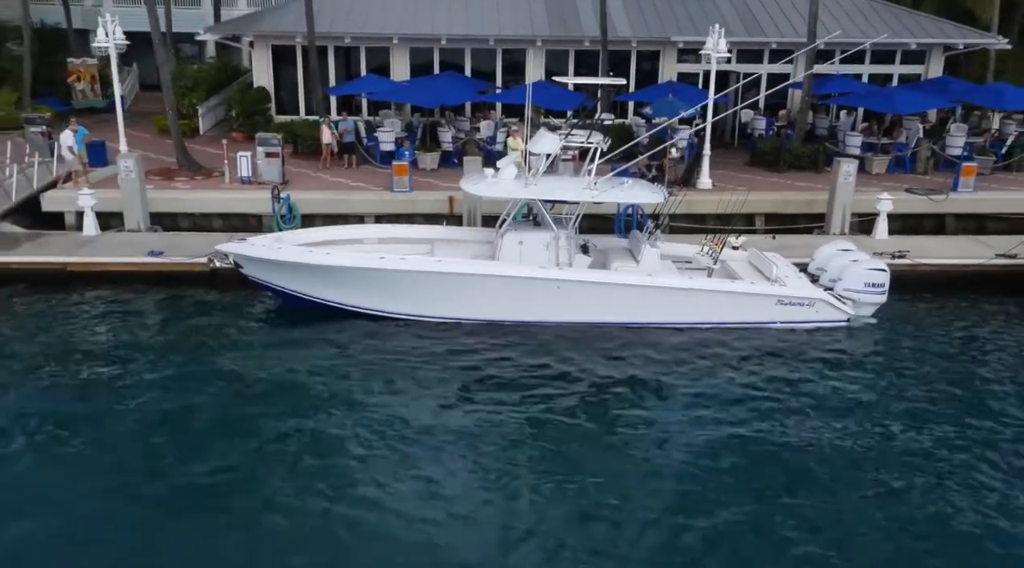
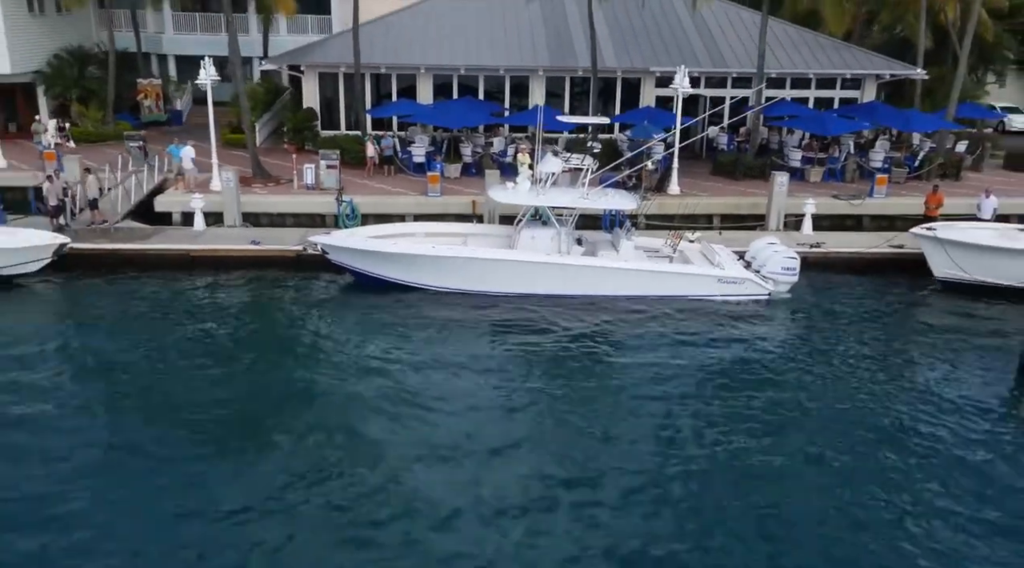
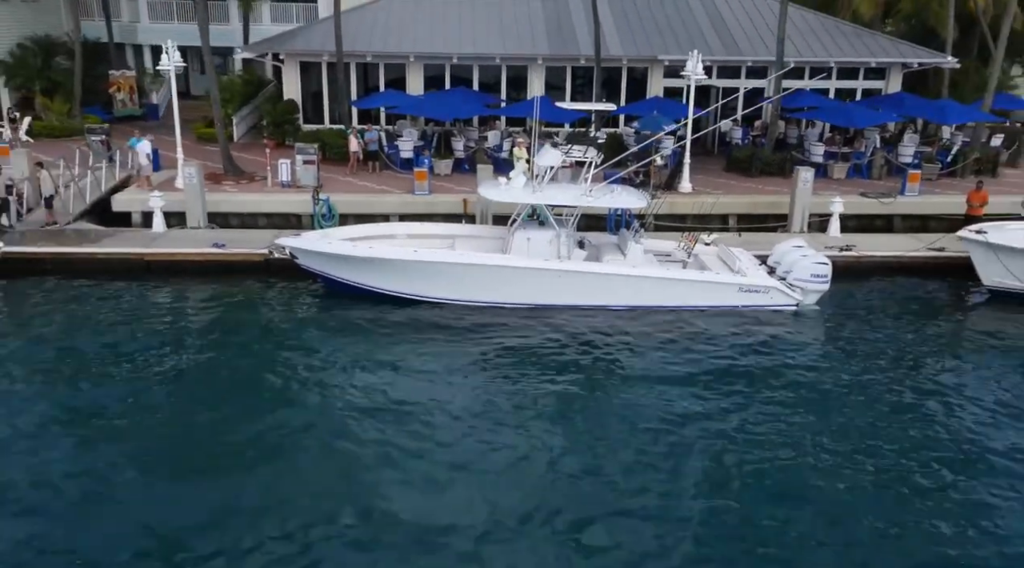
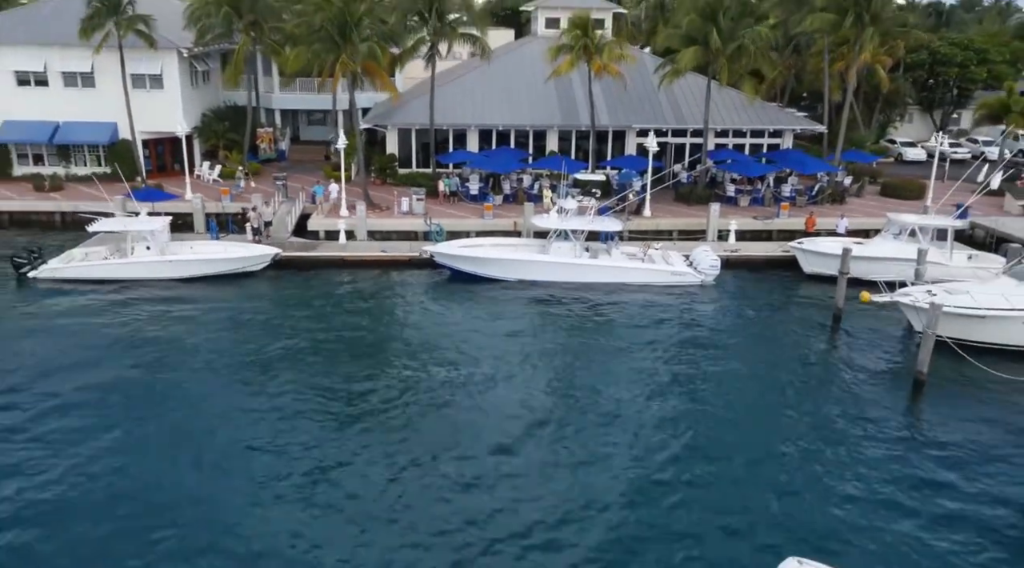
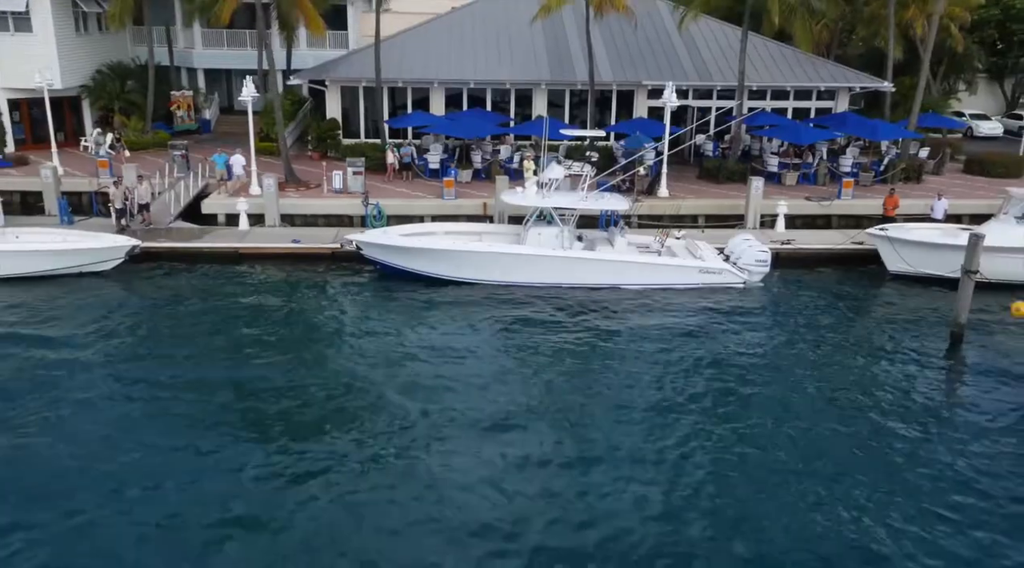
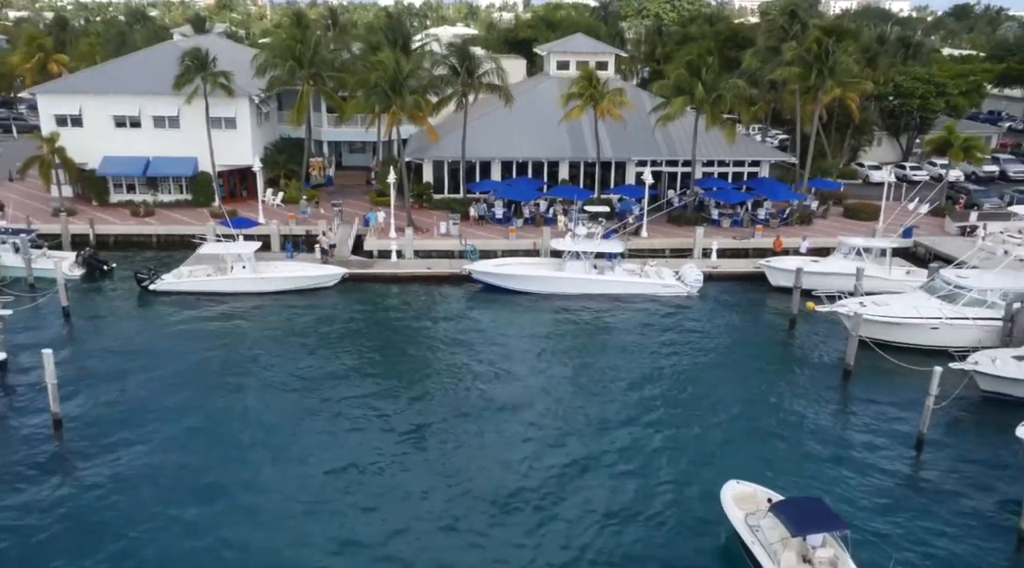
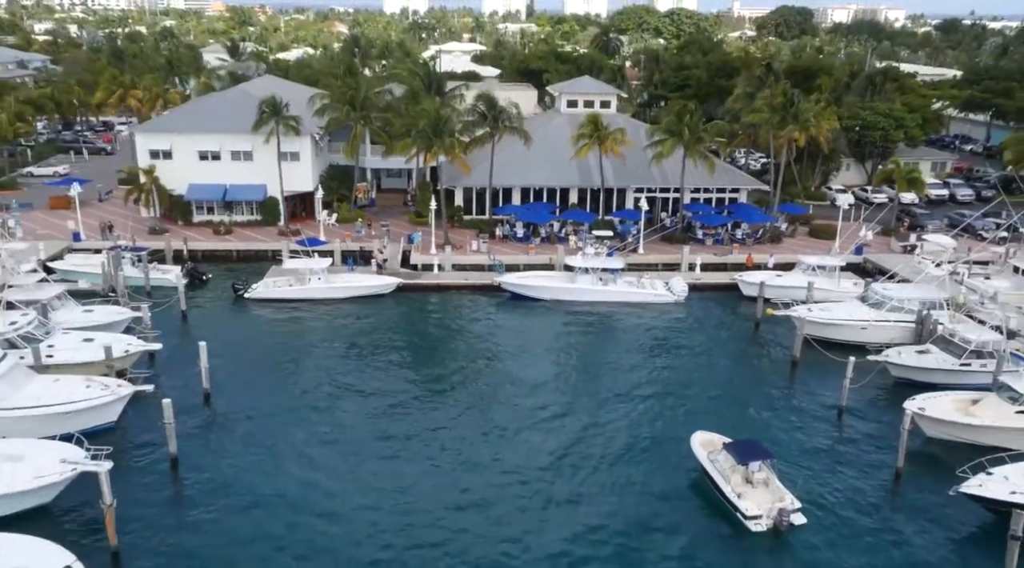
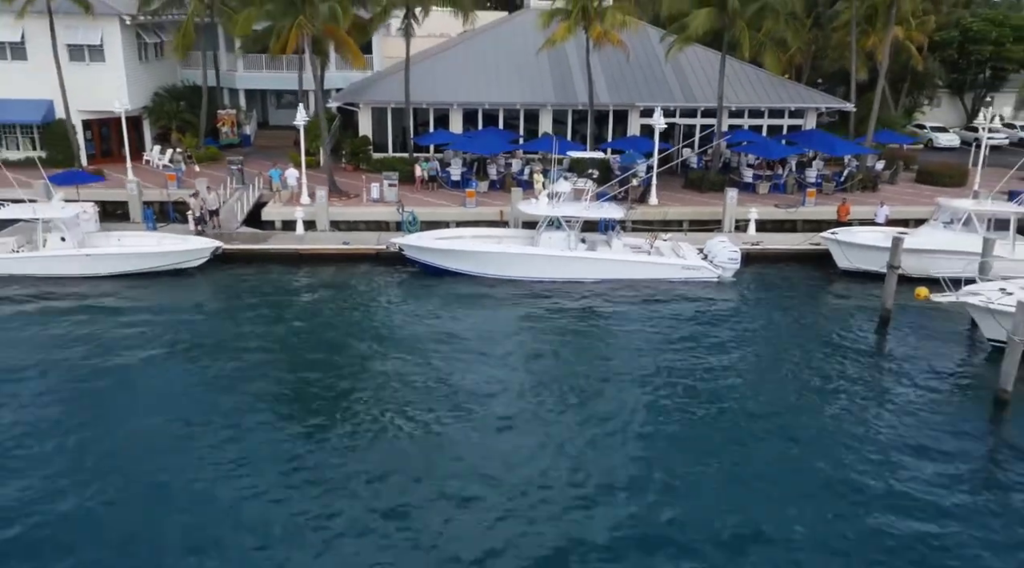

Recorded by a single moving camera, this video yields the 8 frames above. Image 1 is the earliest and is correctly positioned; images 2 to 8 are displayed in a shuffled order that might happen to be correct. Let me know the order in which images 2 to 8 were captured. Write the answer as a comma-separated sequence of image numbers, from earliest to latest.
3, 2, 5, 8, 4, 6, 7
